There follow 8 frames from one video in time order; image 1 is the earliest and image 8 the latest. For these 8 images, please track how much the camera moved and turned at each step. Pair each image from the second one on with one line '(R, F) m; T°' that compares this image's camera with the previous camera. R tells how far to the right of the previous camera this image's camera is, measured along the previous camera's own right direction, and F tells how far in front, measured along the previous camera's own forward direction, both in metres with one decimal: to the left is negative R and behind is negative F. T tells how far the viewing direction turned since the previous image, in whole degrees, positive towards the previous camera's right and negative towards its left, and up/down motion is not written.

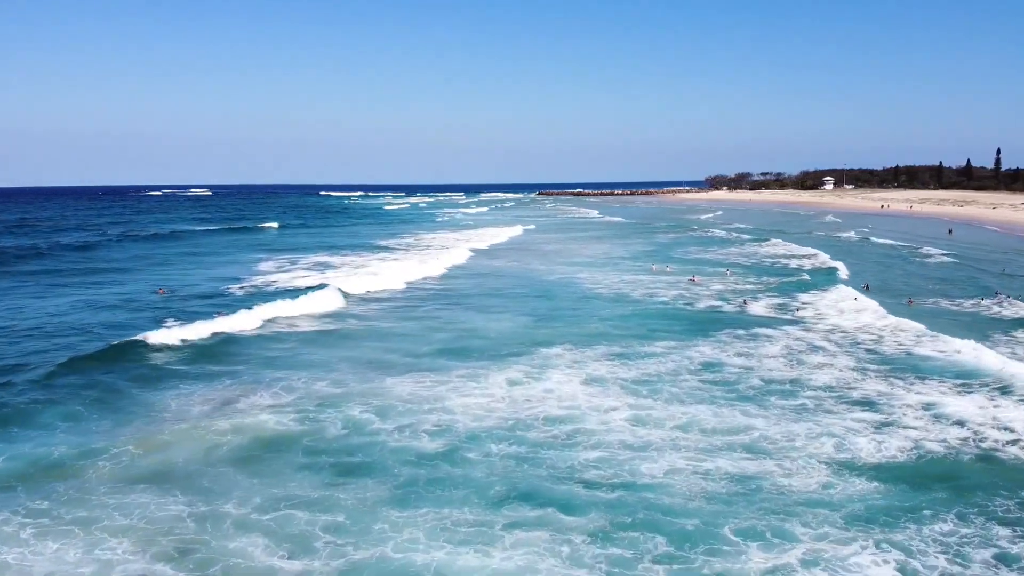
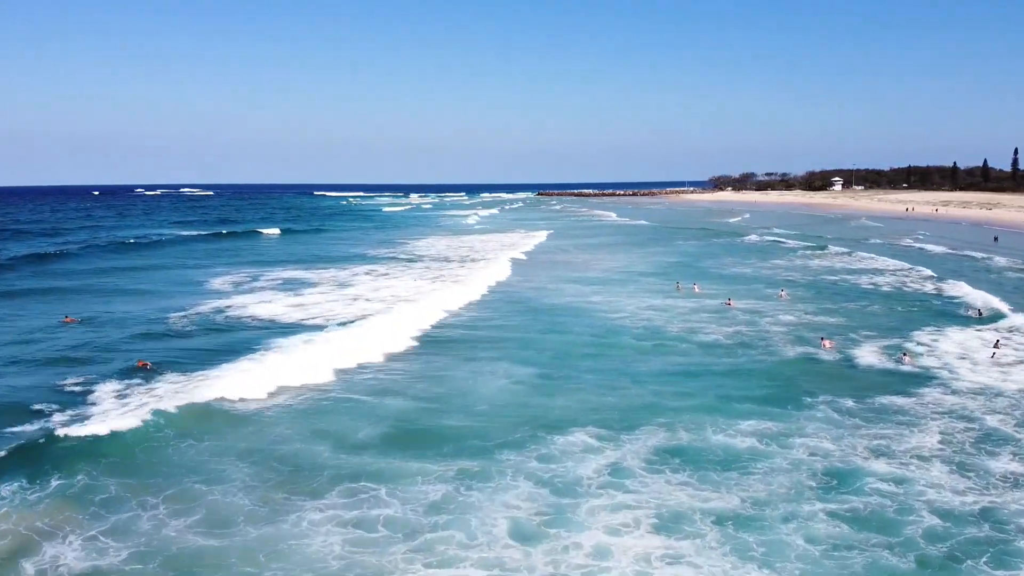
(-0.1, +5.8) m; 0°
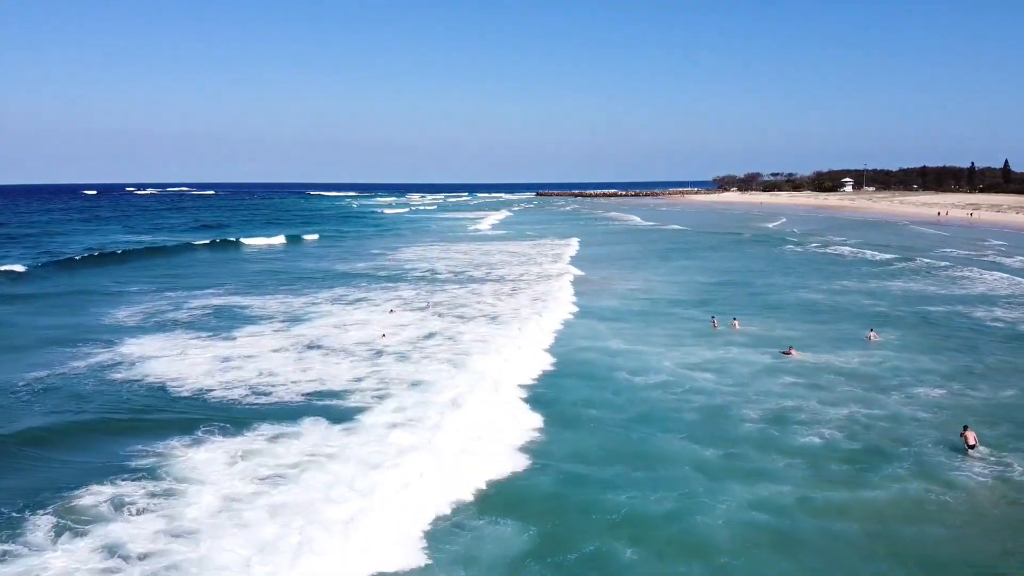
(+0.3, +6.3) m; 0°
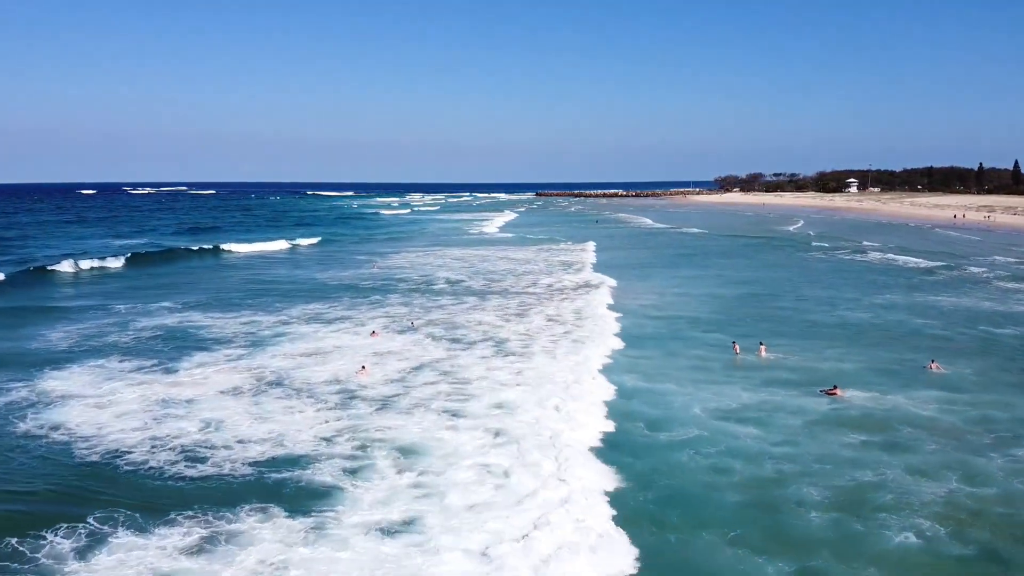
(0.0, +2.8) m; 0°
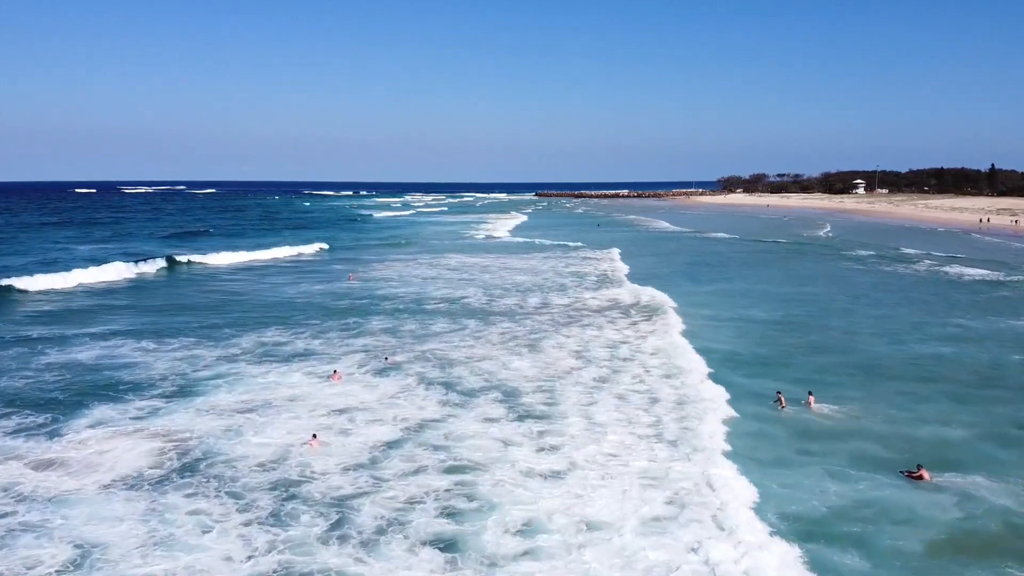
(-0.4, +3.8) m; 0°
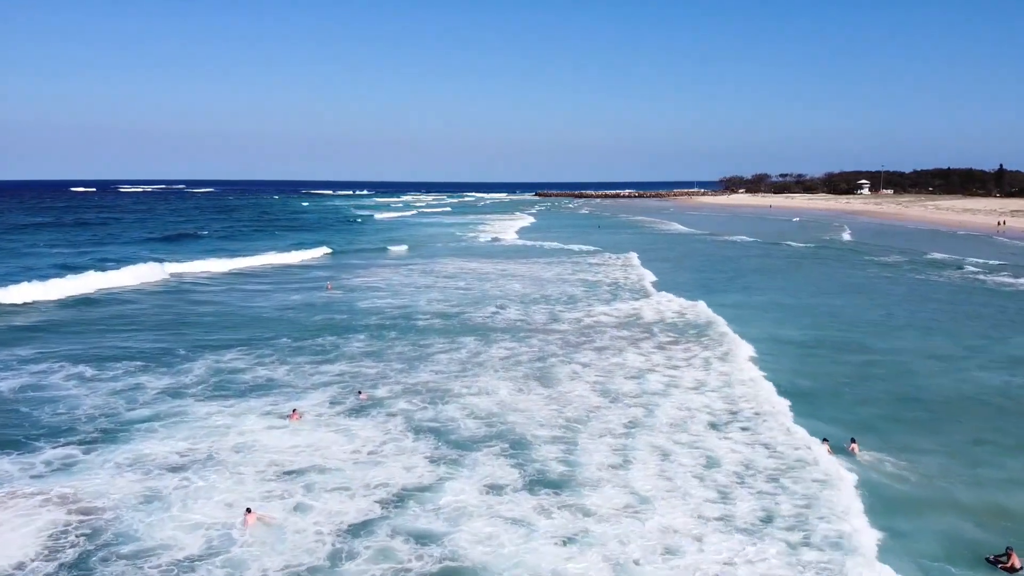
(-0.2, +2.5) m; 0°
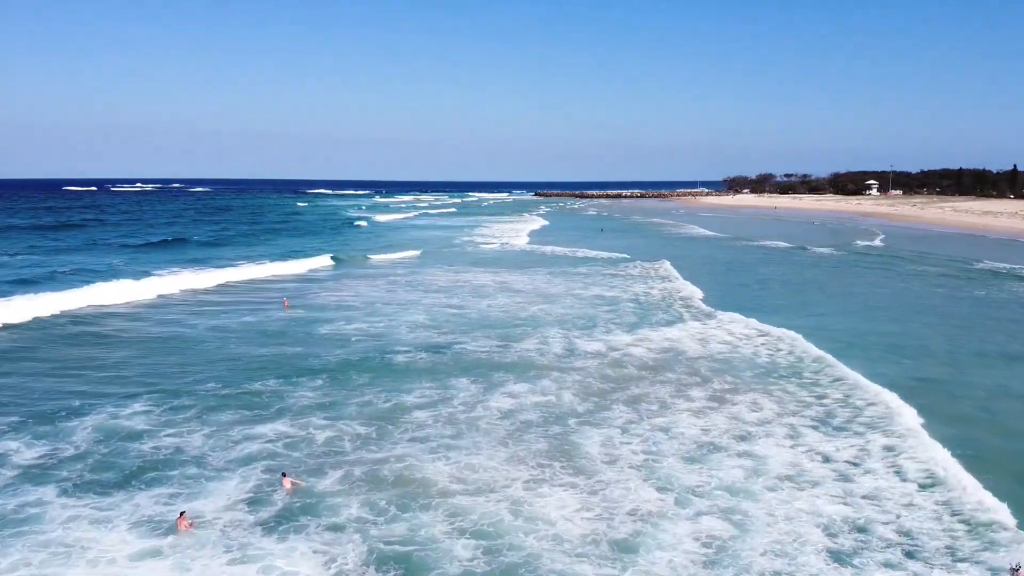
(-0.2, +3.7) m; 0°
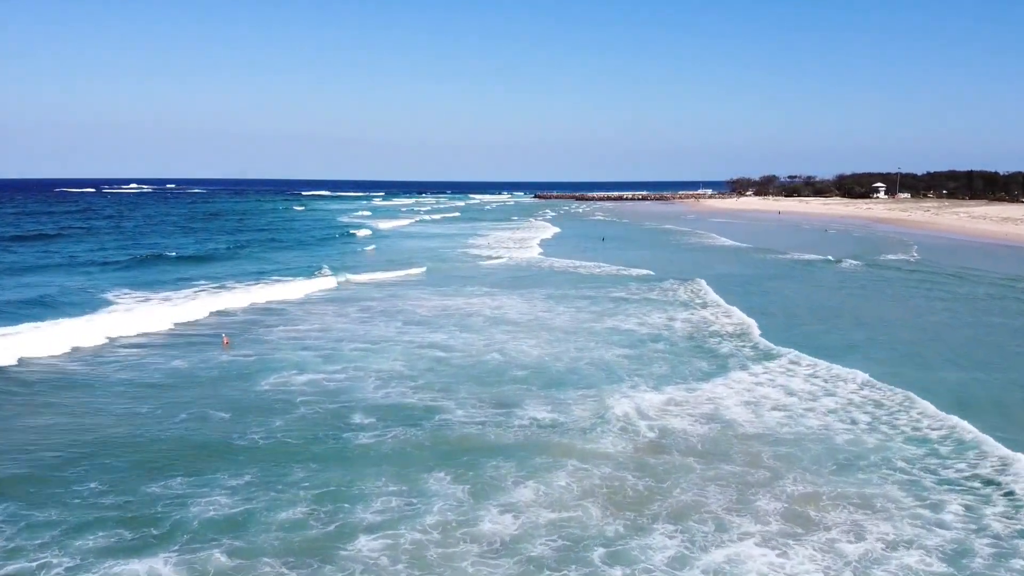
(+0.1, +3.1) m; 0°
